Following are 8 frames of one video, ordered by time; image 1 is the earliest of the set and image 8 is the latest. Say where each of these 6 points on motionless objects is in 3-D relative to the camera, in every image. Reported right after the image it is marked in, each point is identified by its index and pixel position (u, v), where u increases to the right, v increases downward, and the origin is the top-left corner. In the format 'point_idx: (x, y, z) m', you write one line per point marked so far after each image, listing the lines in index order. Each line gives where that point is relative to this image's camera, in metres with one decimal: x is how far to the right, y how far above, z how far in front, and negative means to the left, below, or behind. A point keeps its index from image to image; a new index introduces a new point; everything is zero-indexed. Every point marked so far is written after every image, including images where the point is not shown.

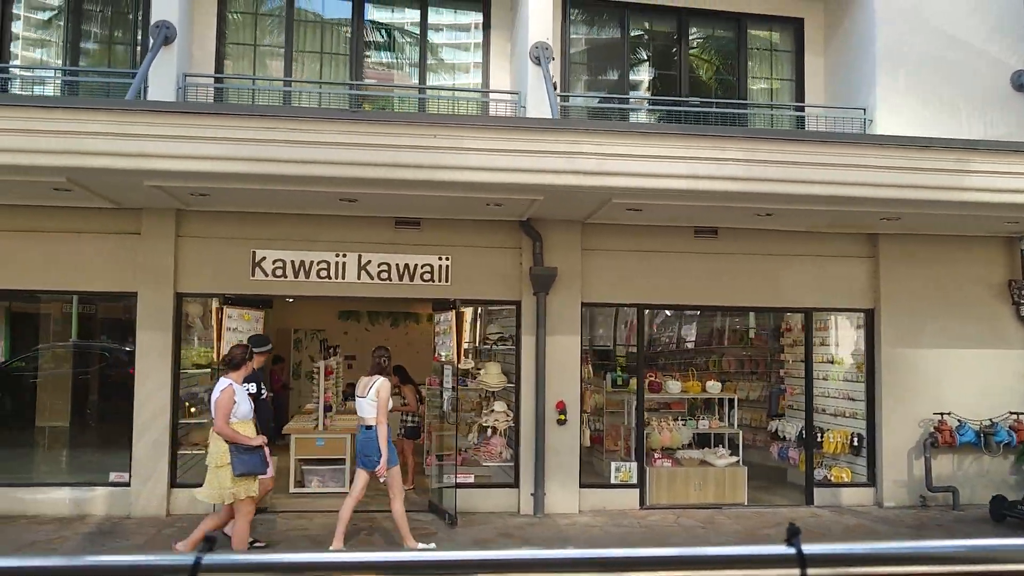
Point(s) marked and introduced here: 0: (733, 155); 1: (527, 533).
0: (+2.0, +1.2, +6.6) m
1: (+0.2, -2.4, +7.3) m
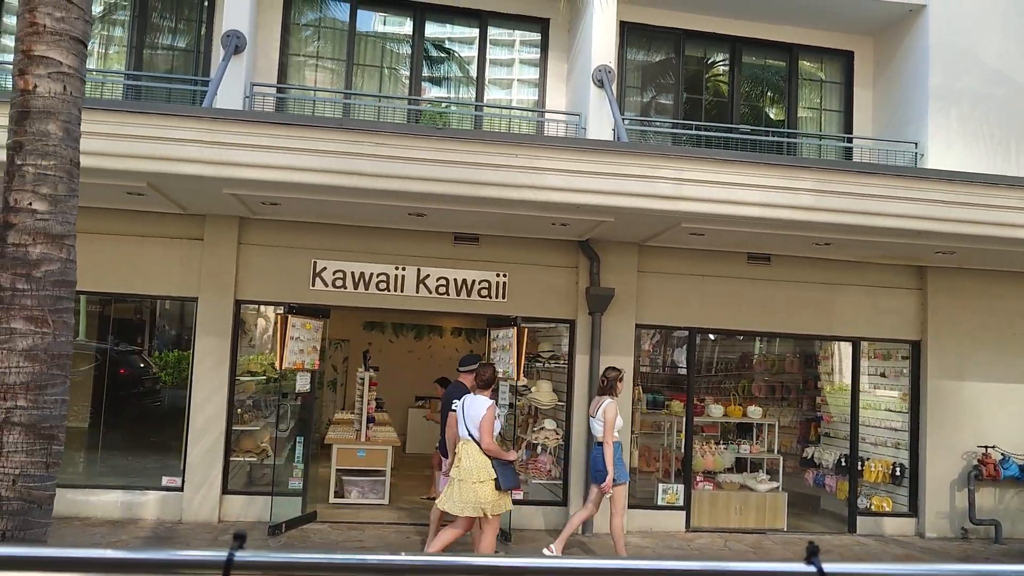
0: (+2.7, +0.9, +6.7) m
1: (+0.7, -2.6, +7.3) m
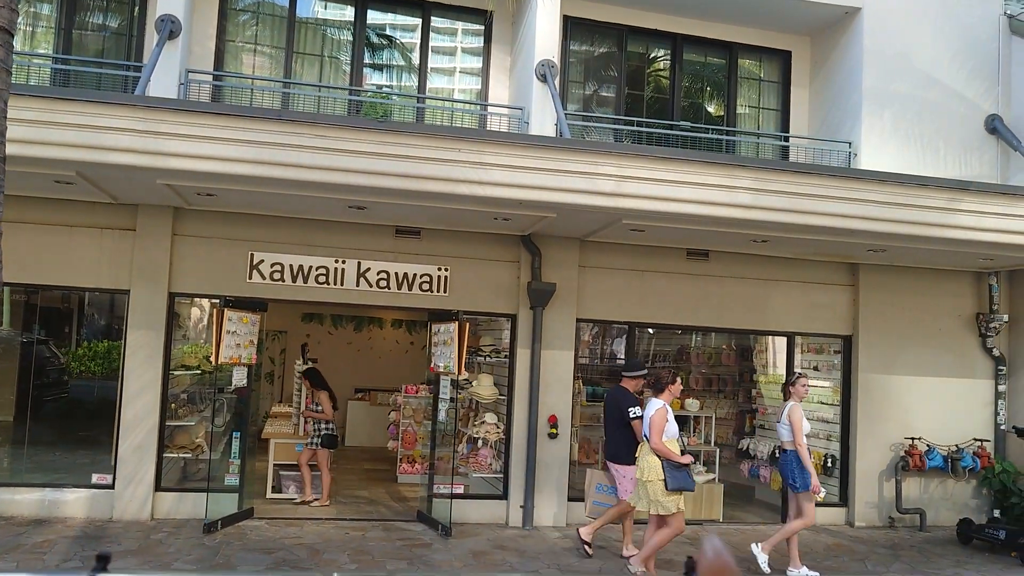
0: (+2.1, +0.9, +6.9) m
1: (+0.1, -2.5, +7.4) m
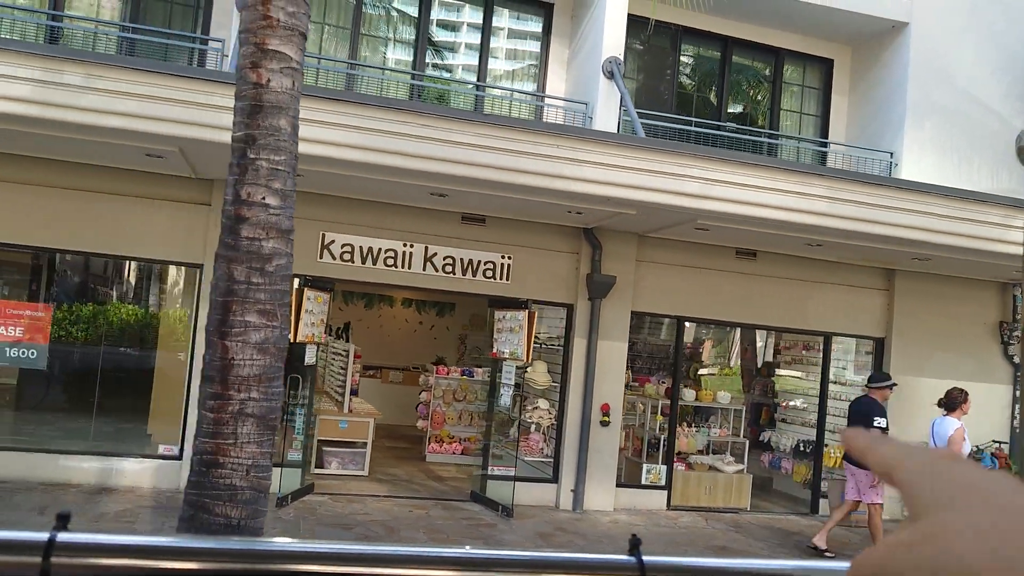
0: (+2.9, +0.9, +7.2) m
1: (+0.7, -2.4, +7.7) m
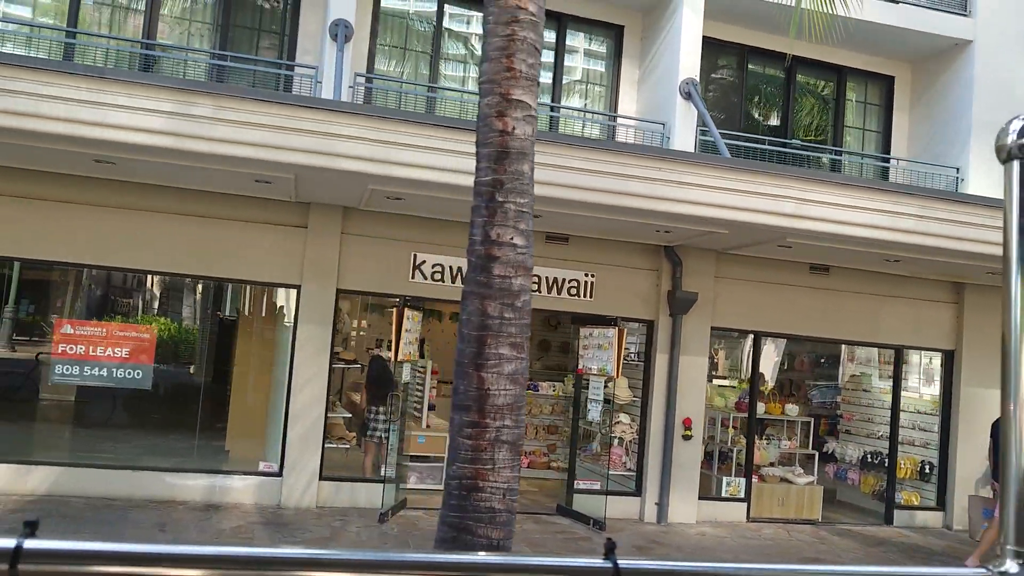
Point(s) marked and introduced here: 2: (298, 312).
0: (+3.8, +0.8, +7.3) m
1: (+1.6, -2.6, +7.8) m
2: (-2.2, -0.3, +7.8) m
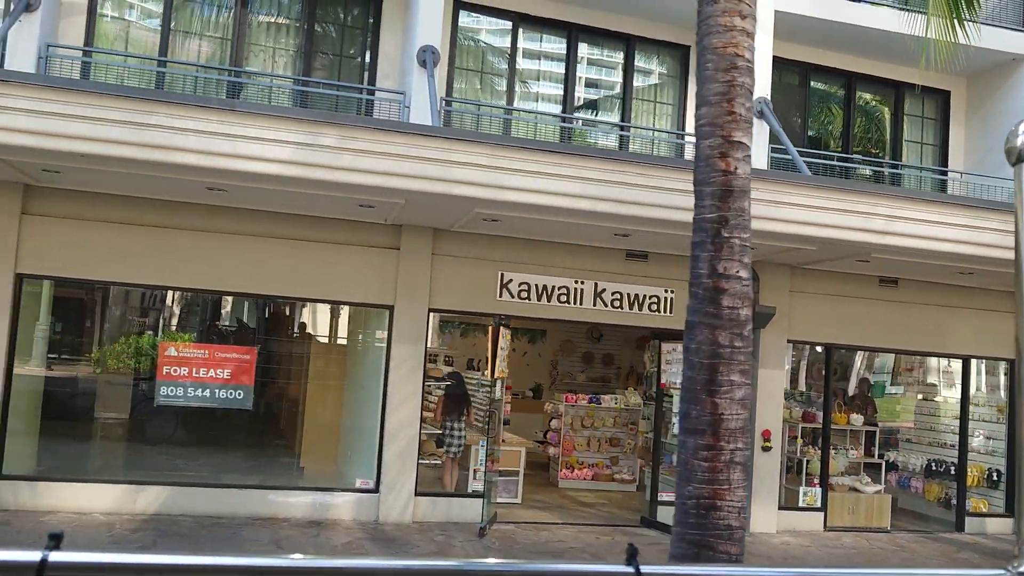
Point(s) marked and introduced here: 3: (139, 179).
0: (+4.7, +0.6, +7.5) m
1: (+2.6, -2.8, +8.0) m
2: (-1.3, -0.5, +8.0) m
3: (-3.3, +1.0, +6.7) m
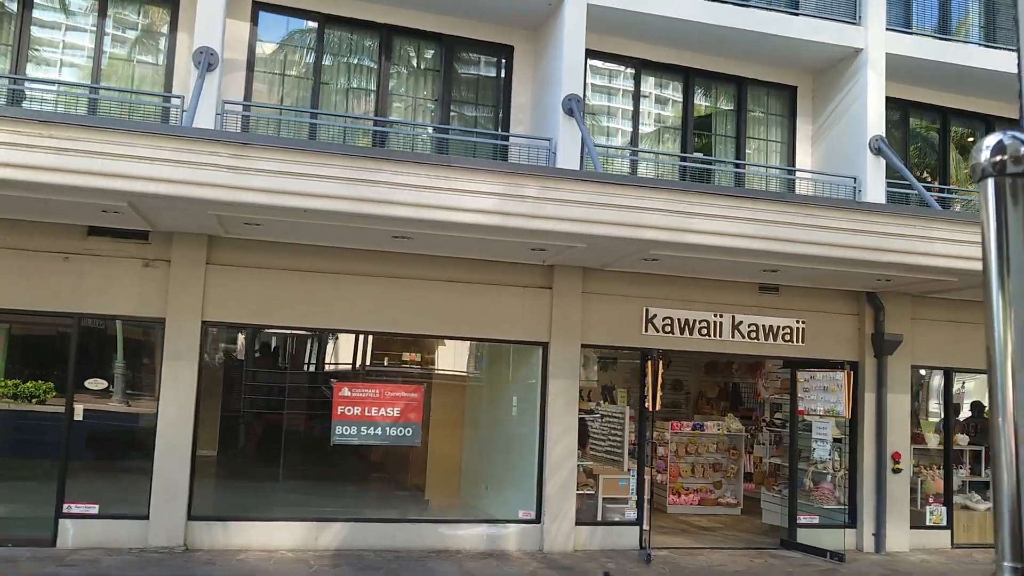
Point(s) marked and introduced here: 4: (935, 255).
0: (+6.4, +0.4, +7.9) m
1: (+4.3, -3.1, +8.3) m
2: (+0.4, -0.9, +8.3) m
3: (-1.7, +0.5, +7.1) m
4: (+4.2, +0.3, +7.6) m
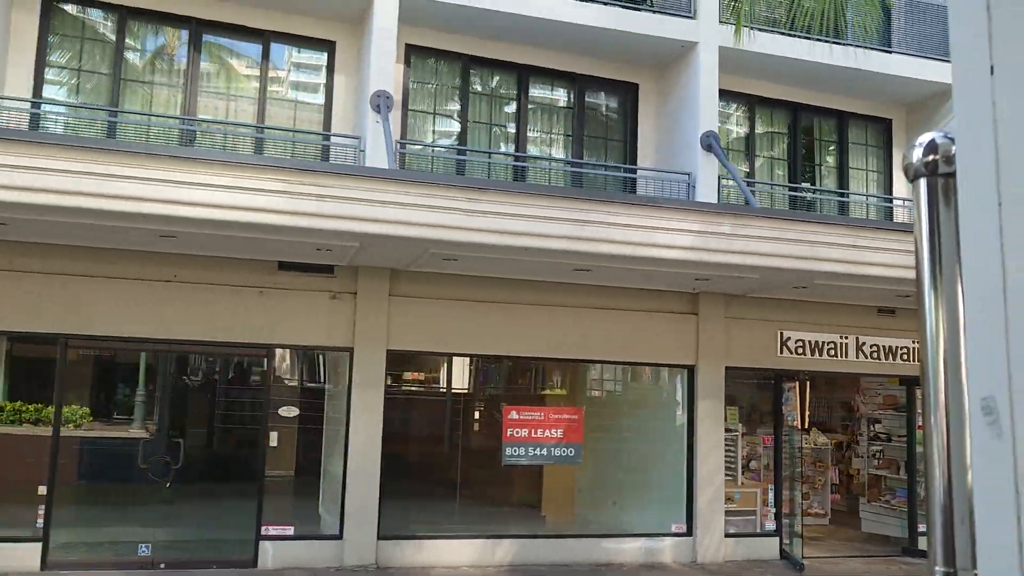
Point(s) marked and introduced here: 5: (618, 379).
0: (+8.1, +0.1, +8.7) m
1: (+6.1, -3.4, +8.9) m
2: (+2.1, -1.2, +8.8) m
3: (+0.1, +0.2, +7.6) m
4: (+5.9, +0.1, +8.3) m
5: (+1.2, -1.0, +8.8) m
